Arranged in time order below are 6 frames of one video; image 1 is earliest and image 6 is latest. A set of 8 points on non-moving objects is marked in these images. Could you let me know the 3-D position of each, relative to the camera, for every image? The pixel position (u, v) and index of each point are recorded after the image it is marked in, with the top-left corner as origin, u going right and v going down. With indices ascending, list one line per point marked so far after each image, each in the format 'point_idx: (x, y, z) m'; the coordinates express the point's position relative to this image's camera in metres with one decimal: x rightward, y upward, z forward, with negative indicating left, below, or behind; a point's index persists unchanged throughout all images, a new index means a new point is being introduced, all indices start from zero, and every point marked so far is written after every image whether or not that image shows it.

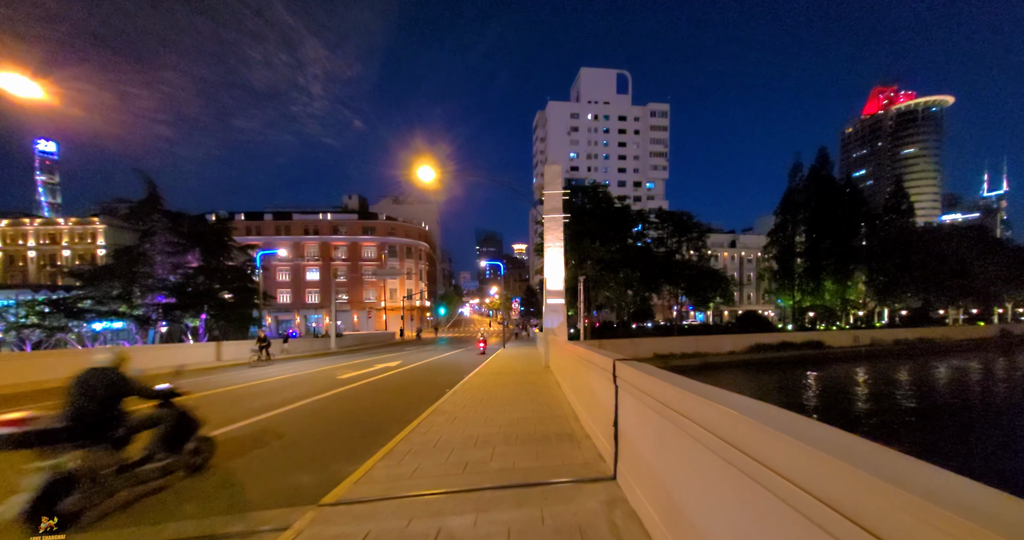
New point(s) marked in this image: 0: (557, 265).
0: (+1.6, +0.3, +14.9) m
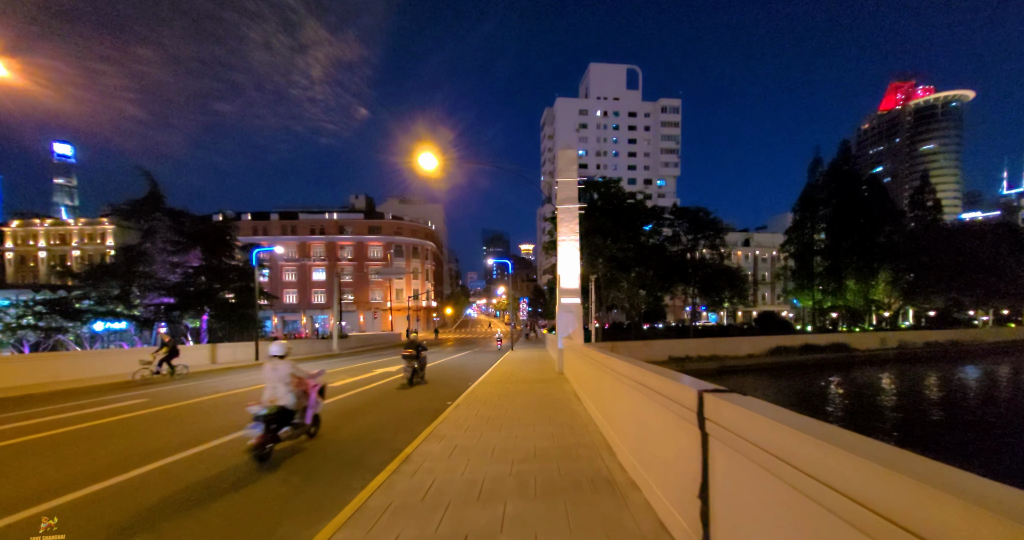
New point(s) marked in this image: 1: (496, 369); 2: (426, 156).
0: (+1.9, +0.4, +13.6) m
1: (-0.4, -4.1, +18.3) m
2: (-2.5, +3.3, +12.7) m
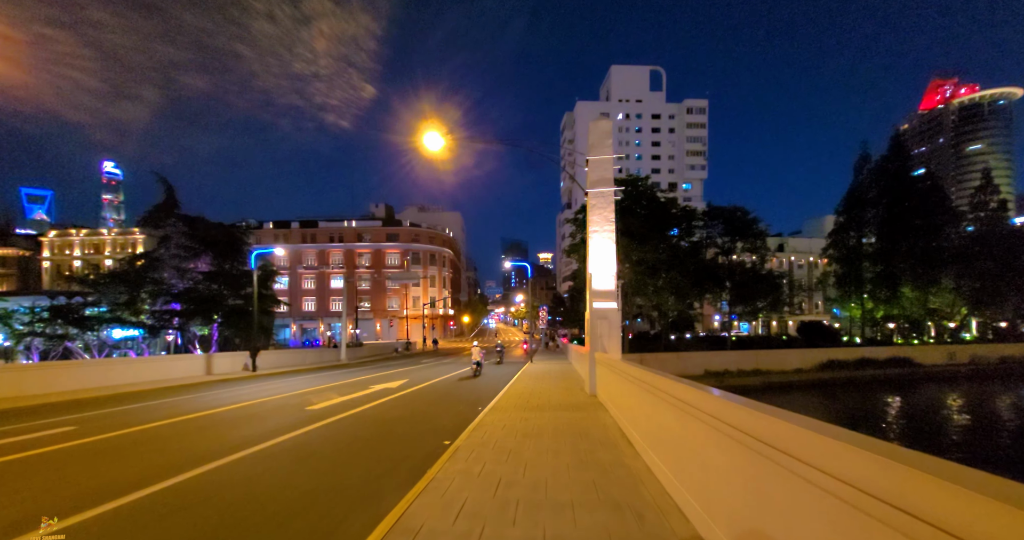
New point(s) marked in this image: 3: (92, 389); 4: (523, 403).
0: (+2.5, +0.4, +11.4) m
1: (+0.3, -4.1, +16.1) m
2: (-2.0, +3.3, +10.7) m
3: (-16.3, -4.7, +17.4) m
4: (+0.3, -3.3, +10.7) m
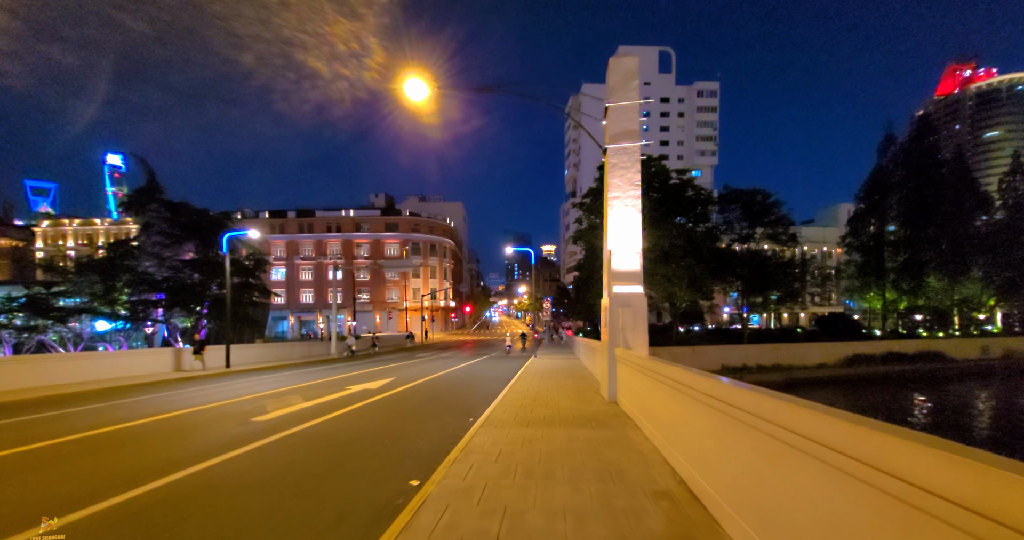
0: (+2.5, +0.8, +9.4) m
1: (+0.4, -3.6, +14.2) m
2: (-2.0, +3.7, +8.7) m
3: (-16.3, -4.1, +15.6) m
4: (+0.3, -2.9, +8.9) m
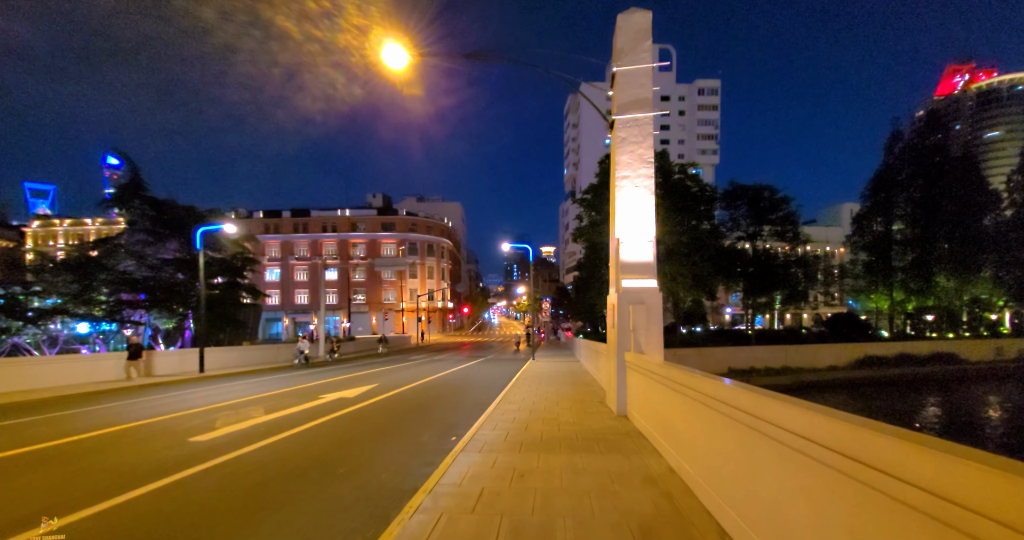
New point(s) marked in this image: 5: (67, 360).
0: (+2.3, +1.0, +8.3) m
1: (+0.2, -3.5, +13.1) m
2: (-2.1, +3.9, +7.6) m
3: (-16.4, -4.0, +14.4) m
4: (+0.2, -2.8, +7.7) m
5: (-16.4, -3.2, +15.8) m
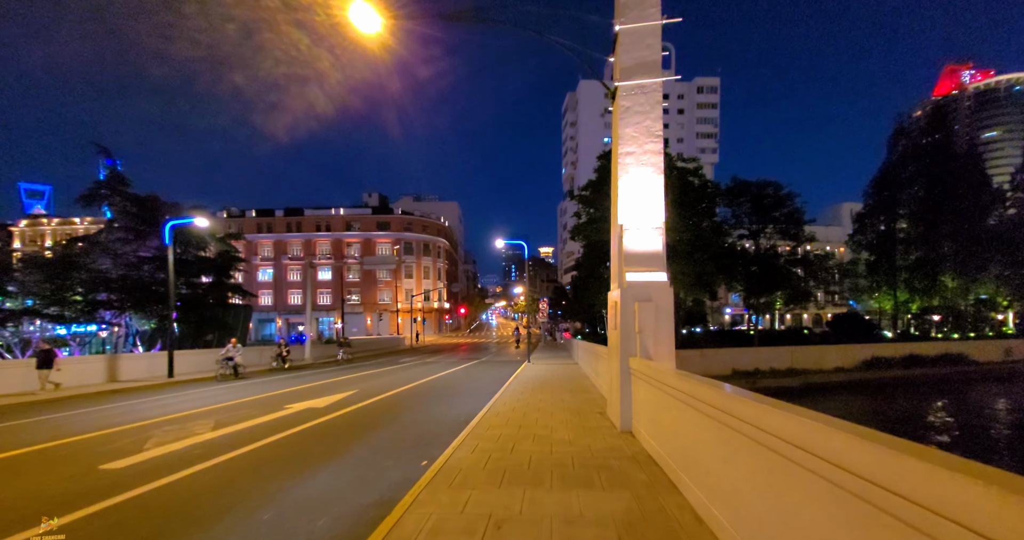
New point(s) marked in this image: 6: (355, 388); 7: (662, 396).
0: (+2.1, +1.1, +7.3) m
1: (0.0, -3.4, +12.1) m
2: (-2.3, +4.0, +6.6) m
3: (-16.7, -3.9, +13.3) m
4: (0.0, -2.6, +6.7) m
5: (-16.6, -3.1, +14.7) m
6: (-4.6, -3.4, +12.7) m
7: (+1.9, -1.5, +5.2) m
